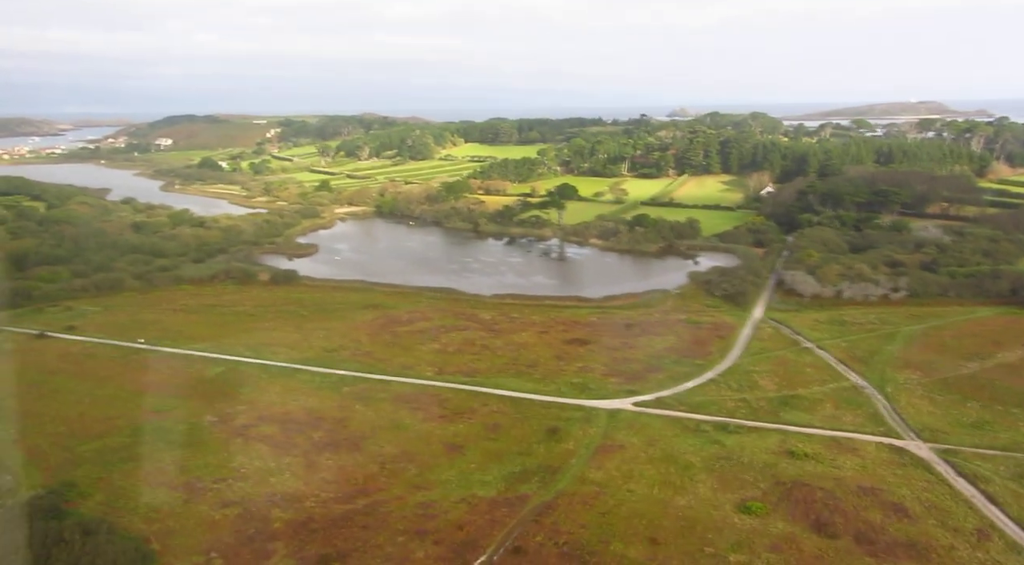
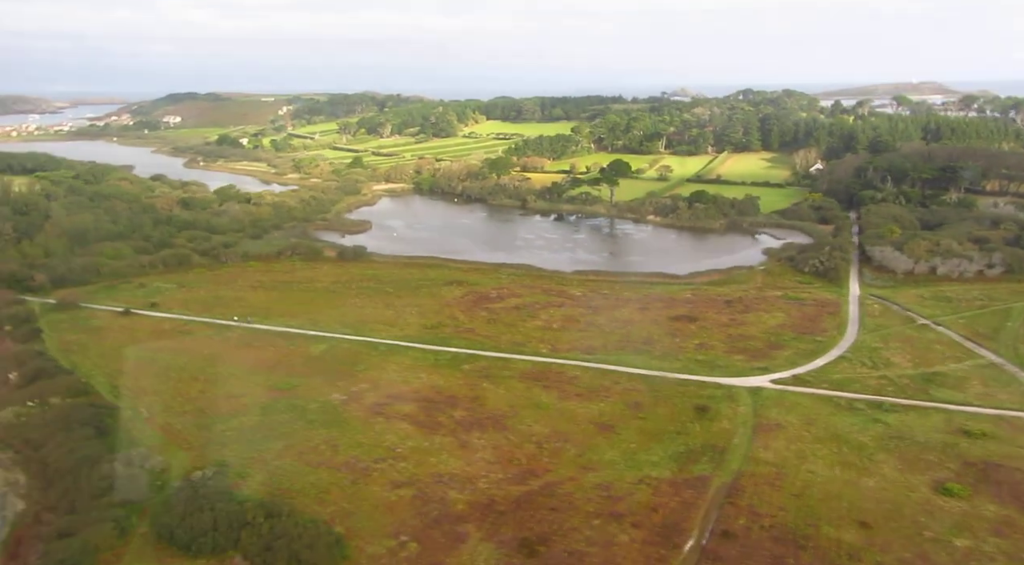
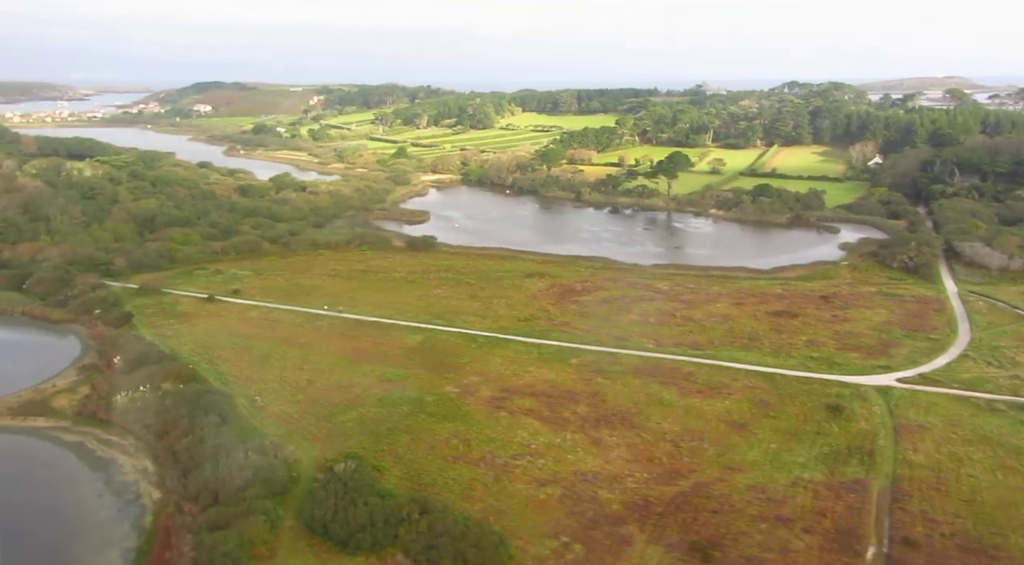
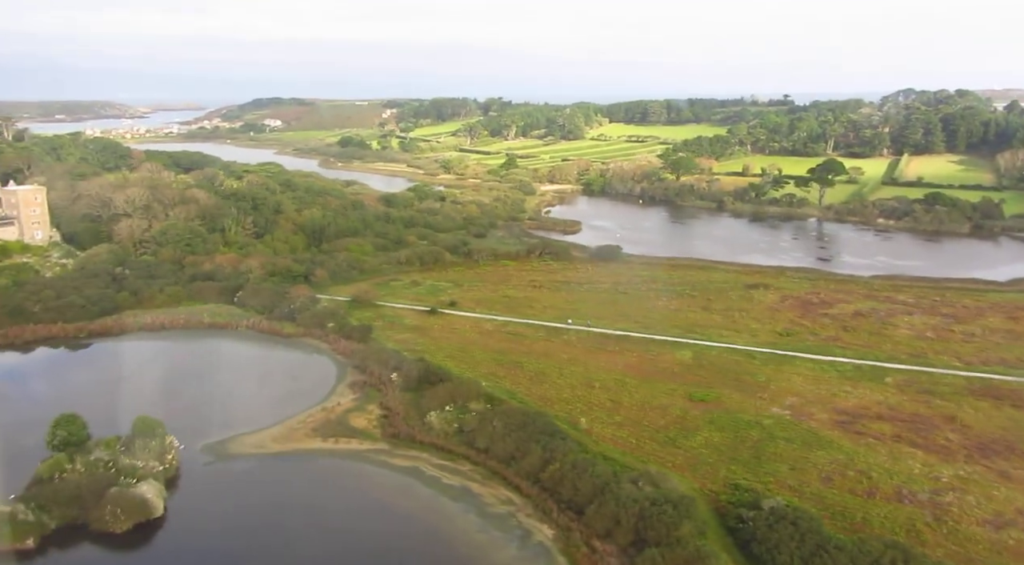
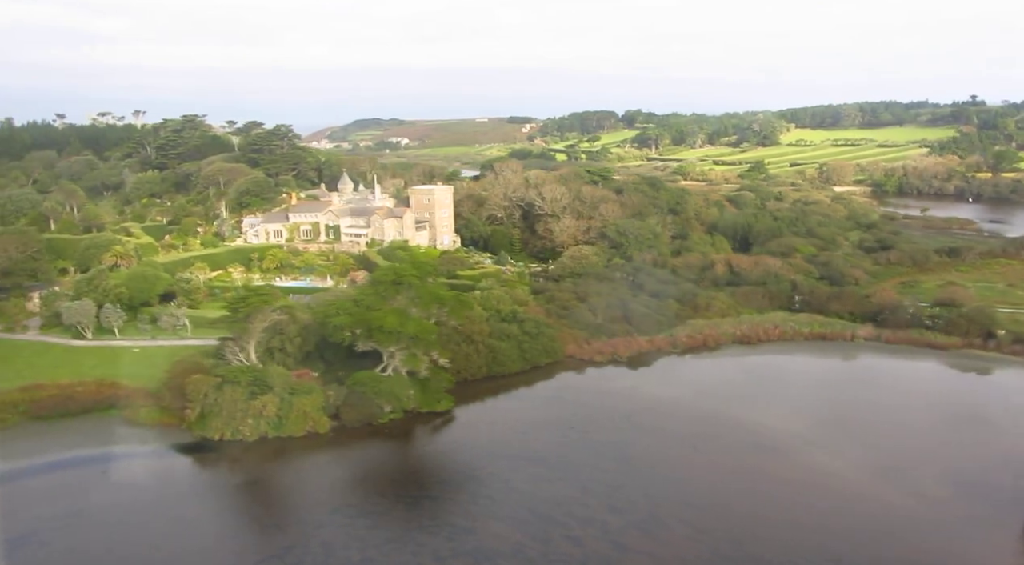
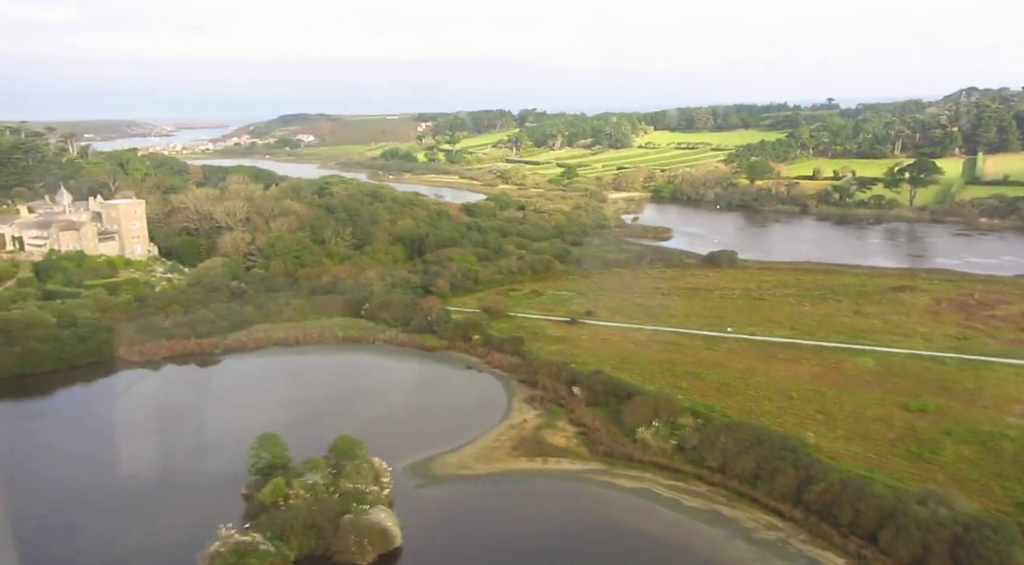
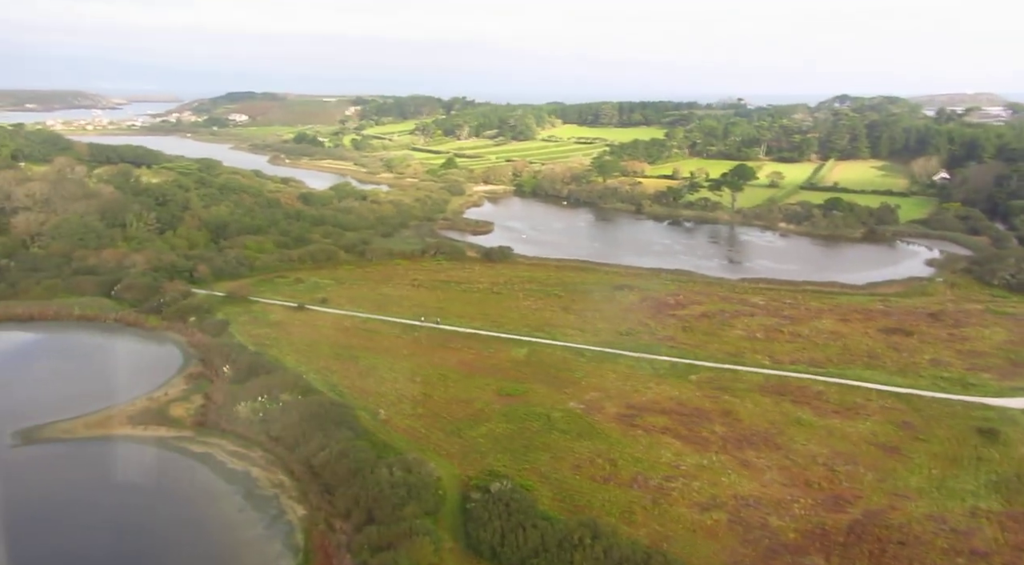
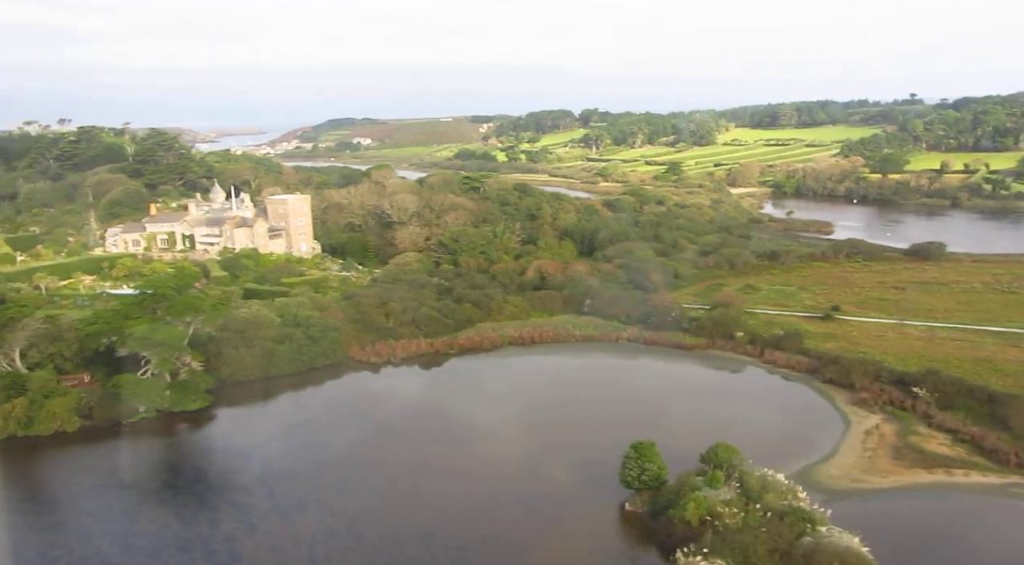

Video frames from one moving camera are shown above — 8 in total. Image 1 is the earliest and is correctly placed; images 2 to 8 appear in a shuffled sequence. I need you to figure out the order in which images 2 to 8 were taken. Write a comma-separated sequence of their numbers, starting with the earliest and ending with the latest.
2, 3, 7, 4, 6, 8, 5
